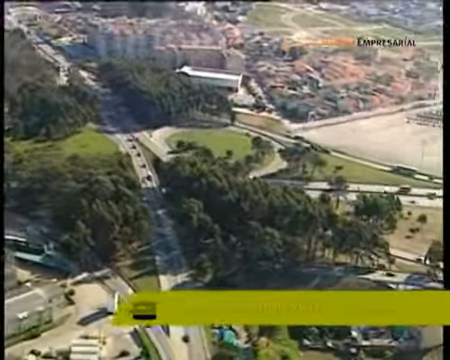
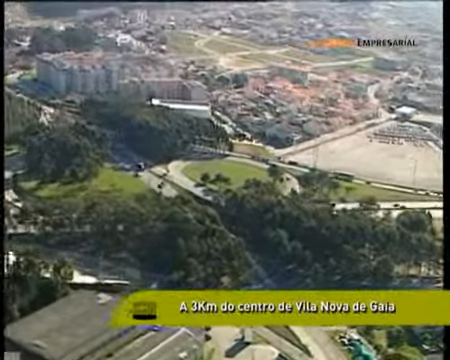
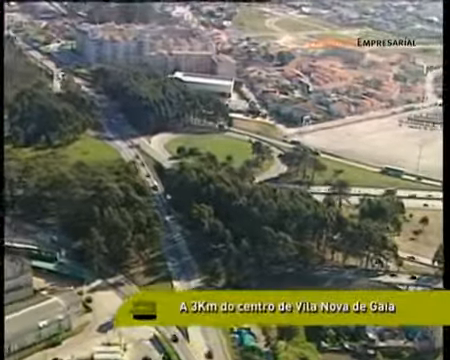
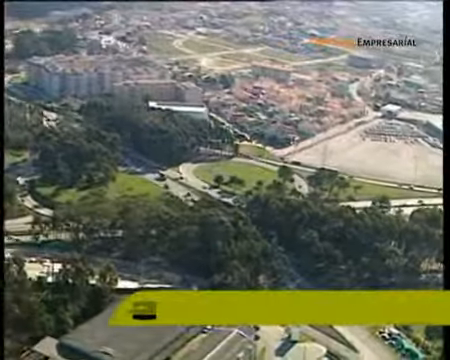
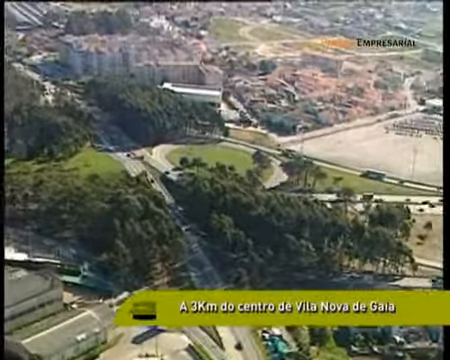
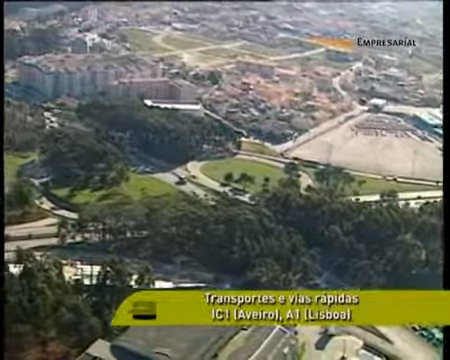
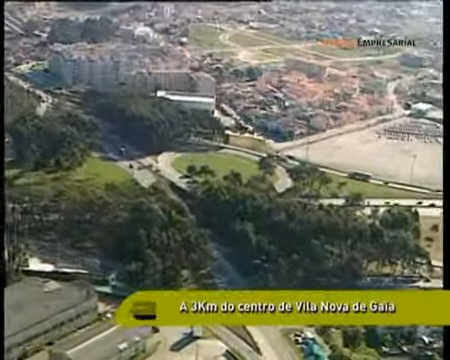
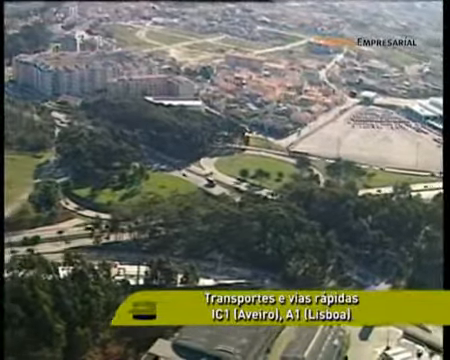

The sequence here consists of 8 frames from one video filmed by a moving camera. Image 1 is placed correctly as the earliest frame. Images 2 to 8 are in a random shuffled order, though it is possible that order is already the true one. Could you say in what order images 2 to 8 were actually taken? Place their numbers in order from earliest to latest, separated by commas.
3, 5, 7, 2, 4, 6, 8
